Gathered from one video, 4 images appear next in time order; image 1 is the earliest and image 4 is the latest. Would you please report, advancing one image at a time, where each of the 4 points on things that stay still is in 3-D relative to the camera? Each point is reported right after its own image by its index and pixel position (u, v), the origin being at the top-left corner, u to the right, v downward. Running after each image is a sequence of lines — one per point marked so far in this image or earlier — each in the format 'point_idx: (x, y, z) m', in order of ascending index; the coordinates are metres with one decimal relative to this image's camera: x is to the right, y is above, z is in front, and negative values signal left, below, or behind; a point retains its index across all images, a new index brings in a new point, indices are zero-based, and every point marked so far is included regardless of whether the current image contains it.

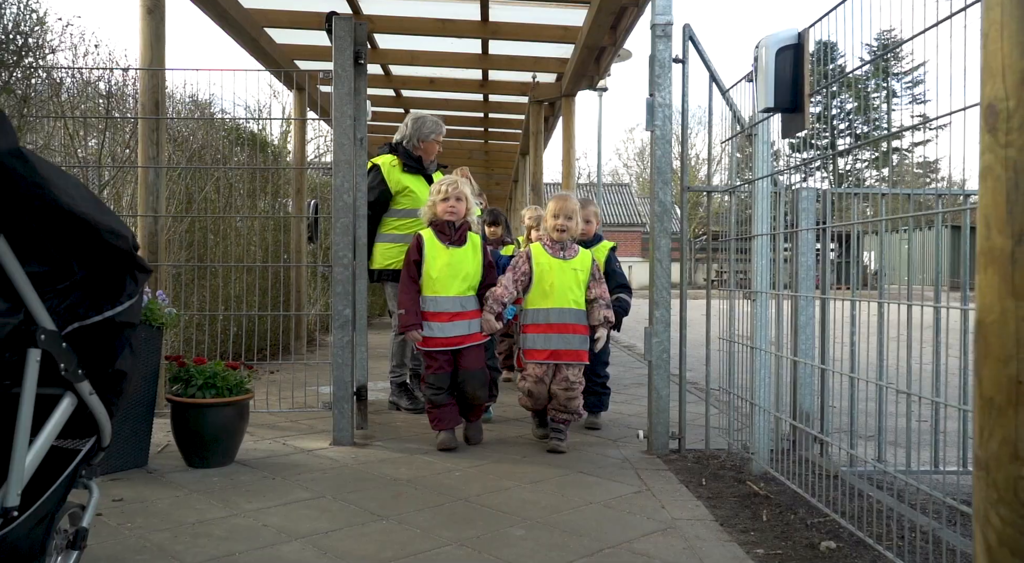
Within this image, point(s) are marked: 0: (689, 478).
0: (+1.0, -1.1, +4.0) m
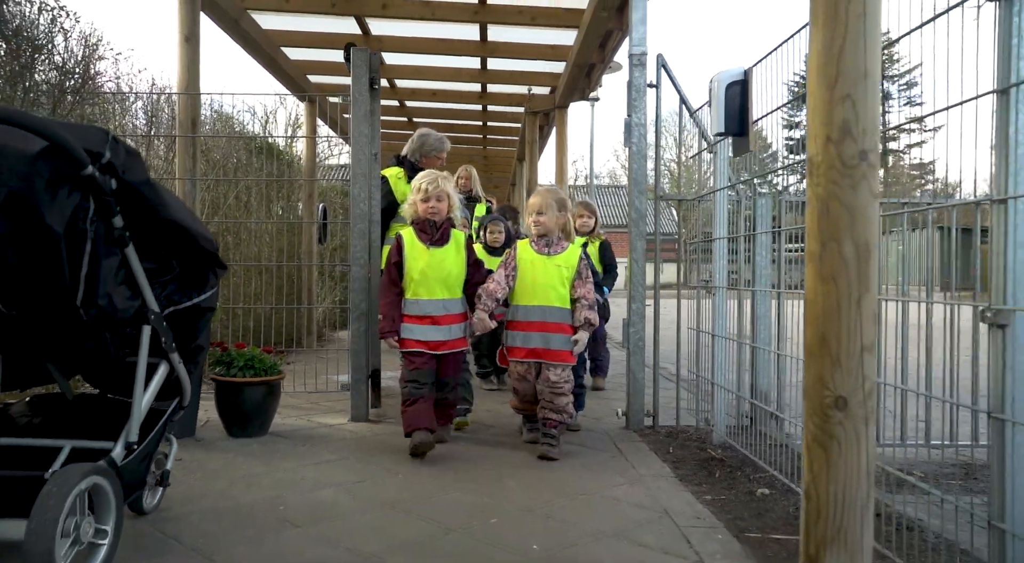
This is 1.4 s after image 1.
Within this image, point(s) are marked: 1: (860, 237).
0: (+0.9, -1.0, +4.7) m
1: (+0.8, +0.1, +1.8) m
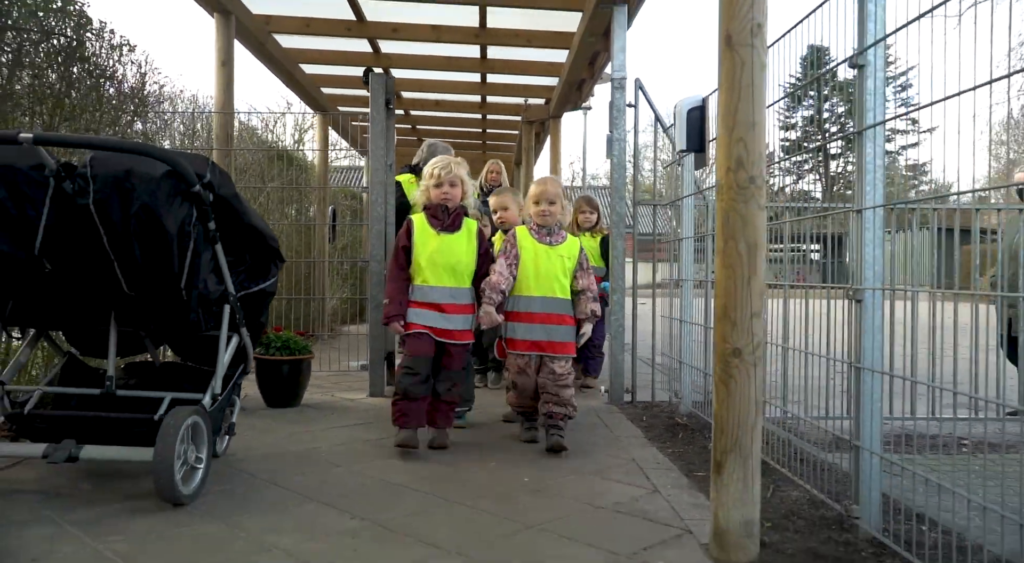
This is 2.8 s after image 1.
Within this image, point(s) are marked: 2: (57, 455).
0: (+0.9, -1.0, +5.5) m
1: (+0.8, +0.2, +2.6) m
2: (-1.8, -0.7, +2.9) m
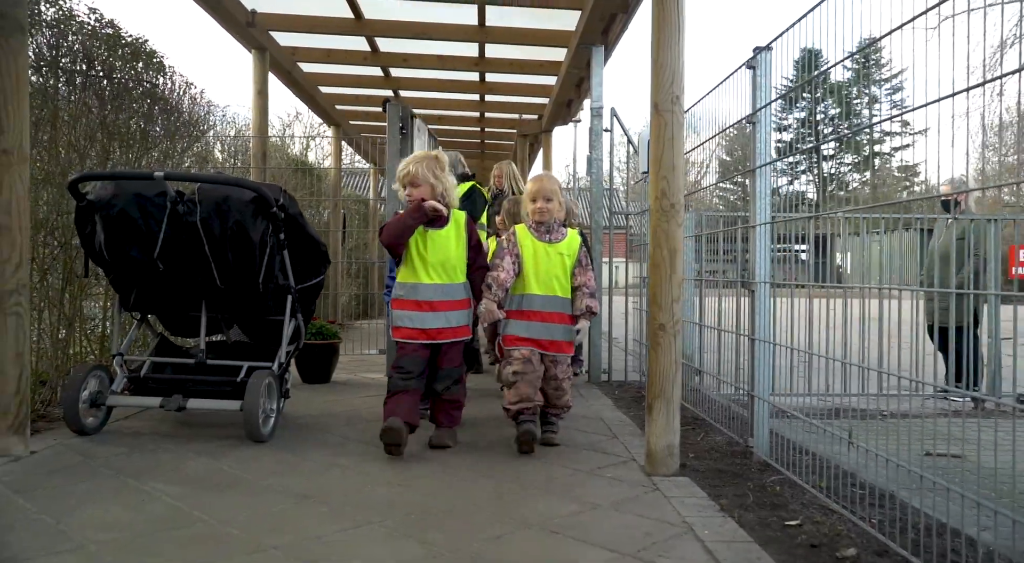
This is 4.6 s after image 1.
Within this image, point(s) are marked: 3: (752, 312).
0: (+0.9, -1.0, +6.5) m
1: (+0.8, +0.2, +3.6) m
2: (-1.9, -0.7, +4.0) m
3: (+1.3, -0.2, +3.9) m
